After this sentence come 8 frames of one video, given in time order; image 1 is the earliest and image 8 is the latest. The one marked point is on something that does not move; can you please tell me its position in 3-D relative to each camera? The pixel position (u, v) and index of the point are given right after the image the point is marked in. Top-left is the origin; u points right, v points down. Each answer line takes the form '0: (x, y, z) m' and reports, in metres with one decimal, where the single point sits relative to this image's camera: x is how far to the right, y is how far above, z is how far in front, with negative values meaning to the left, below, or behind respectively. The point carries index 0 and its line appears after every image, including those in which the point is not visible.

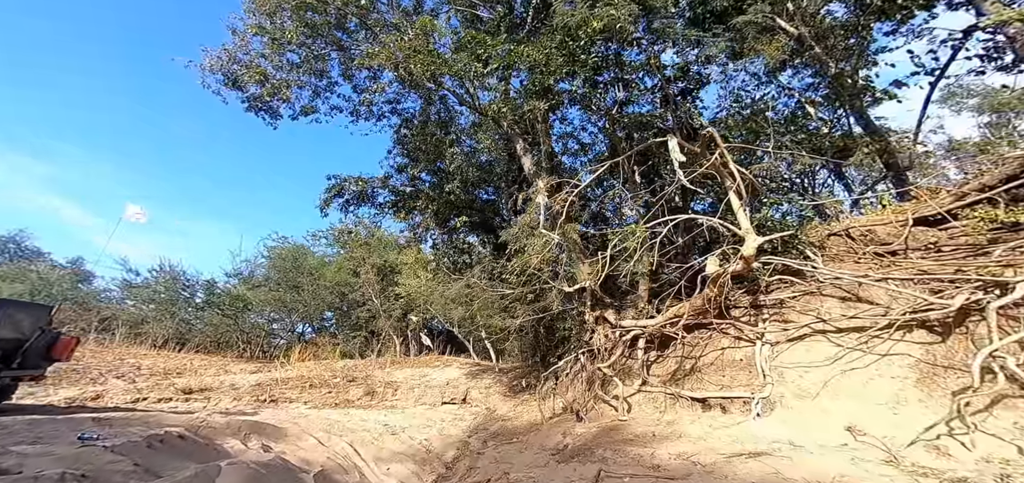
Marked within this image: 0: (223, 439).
0: (-3.5, -2.4, +5.4) m
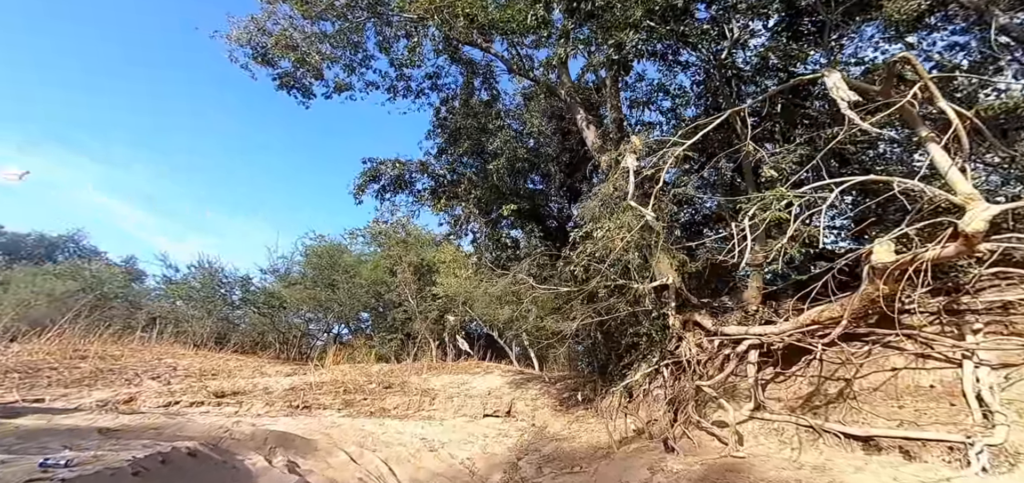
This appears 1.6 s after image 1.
0: (-2.9, -2.3, +4.9) m
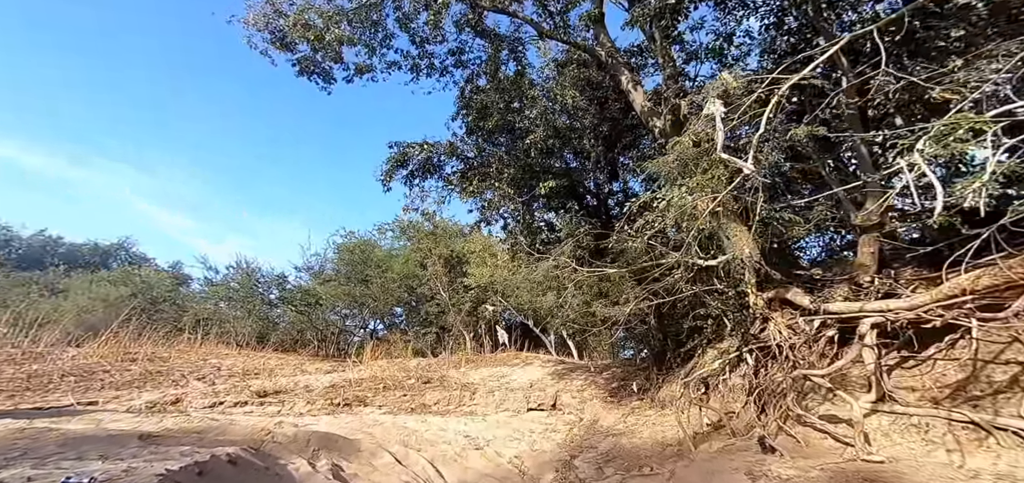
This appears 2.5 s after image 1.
0: (-2.3, -2.2, +4.6) m
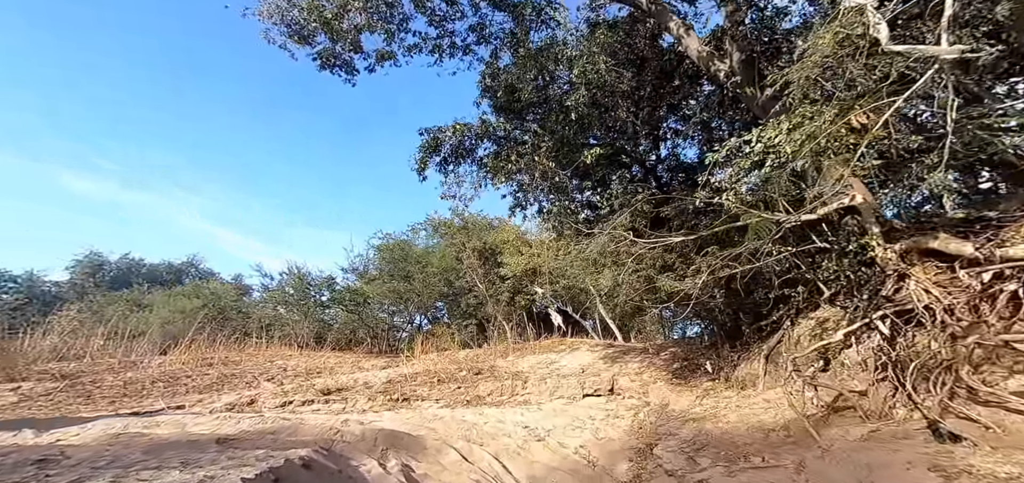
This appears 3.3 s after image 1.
0: (-1.6, -2.2, +4.4) m
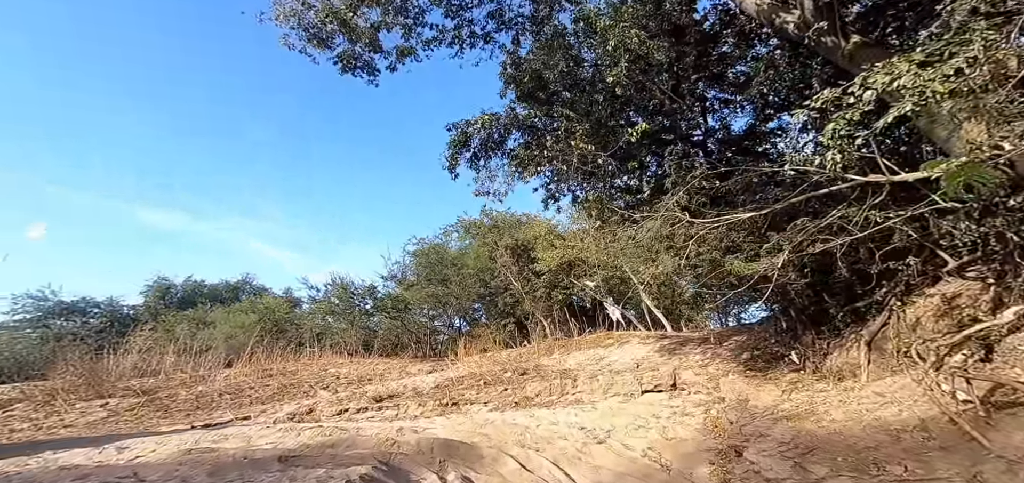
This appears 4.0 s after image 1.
0: (-0.9, -2.1, +4.1) m
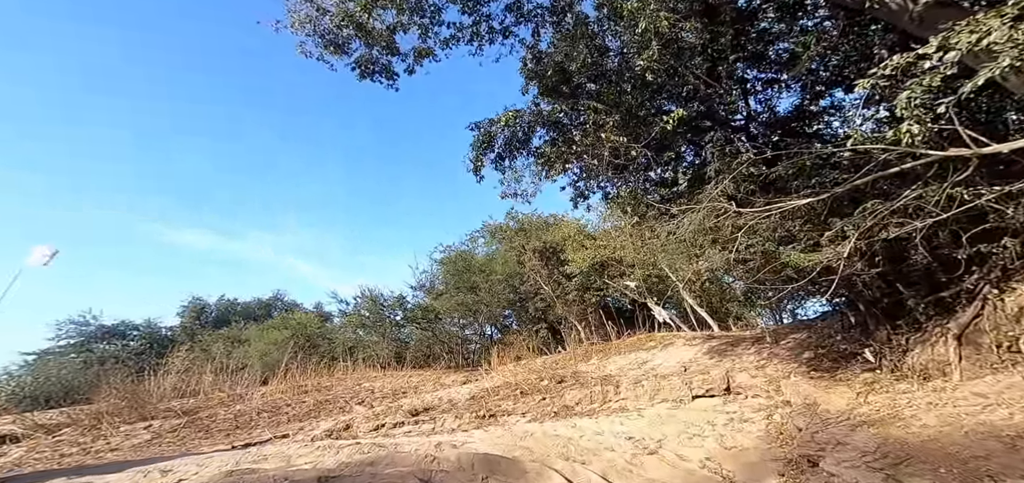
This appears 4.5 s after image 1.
0: (-0.5, -2.2, +3.8) m
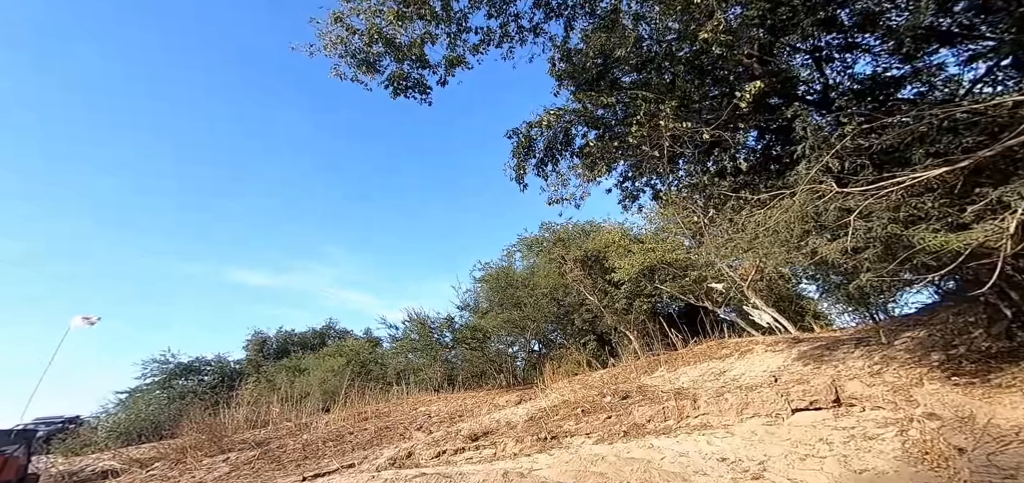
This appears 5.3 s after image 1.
0: (+0.3, -2.2, +3.2) m
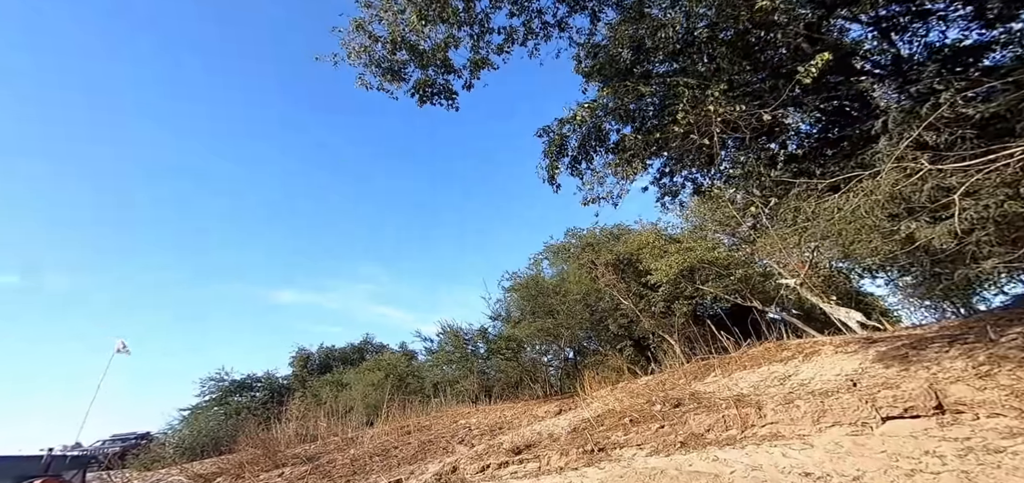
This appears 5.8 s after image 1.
0: (+0.9, -2.2, +2.7) m
